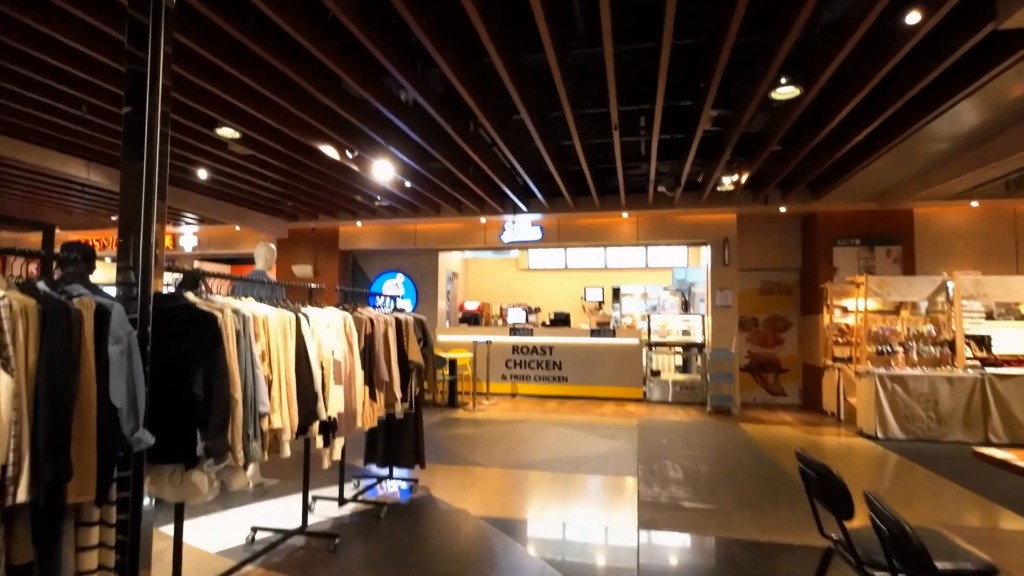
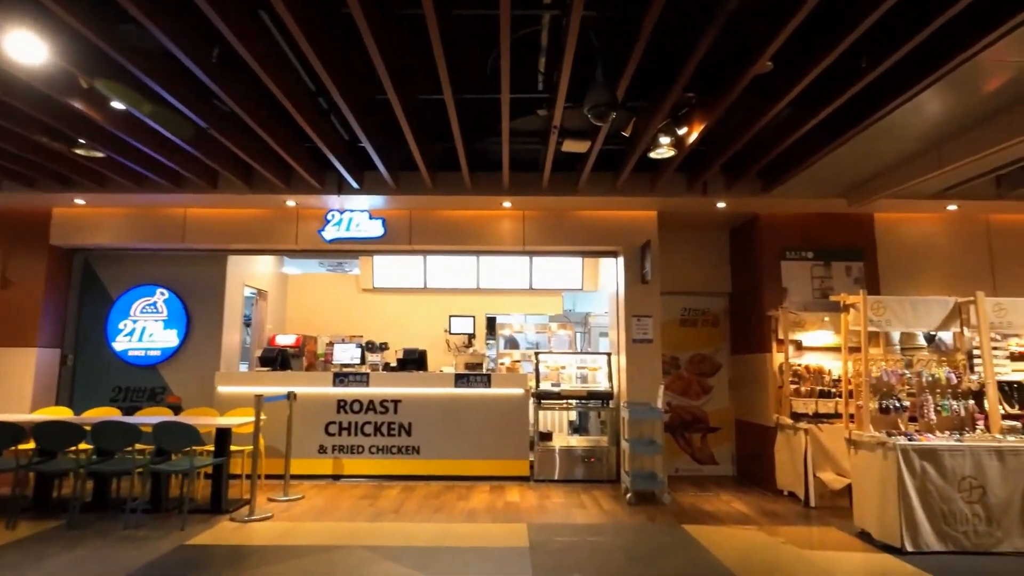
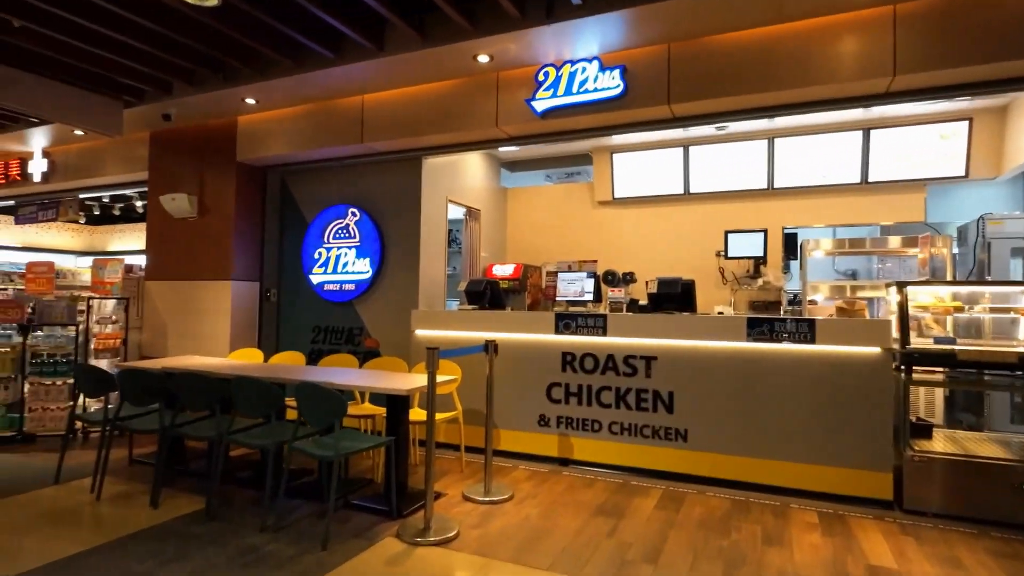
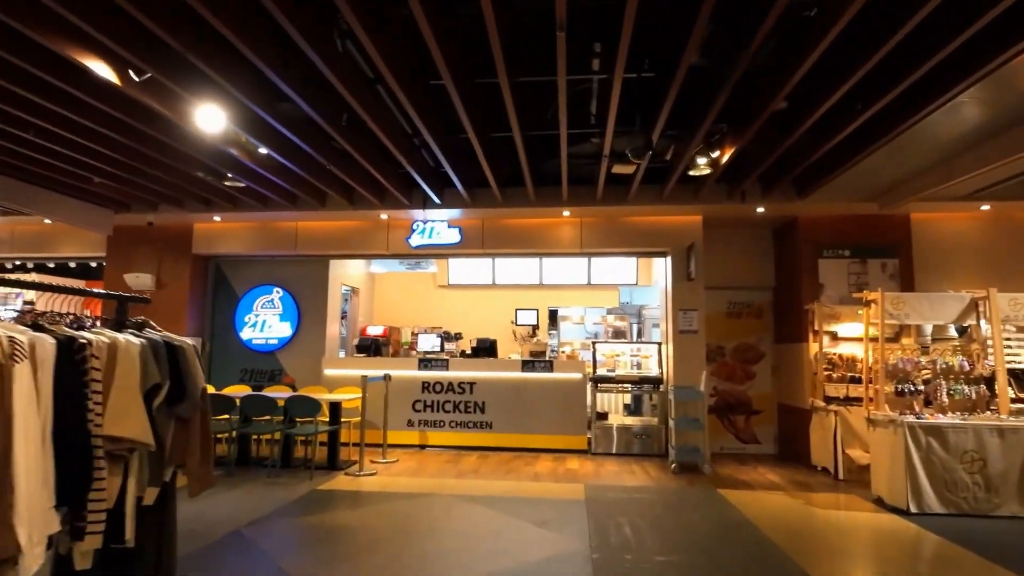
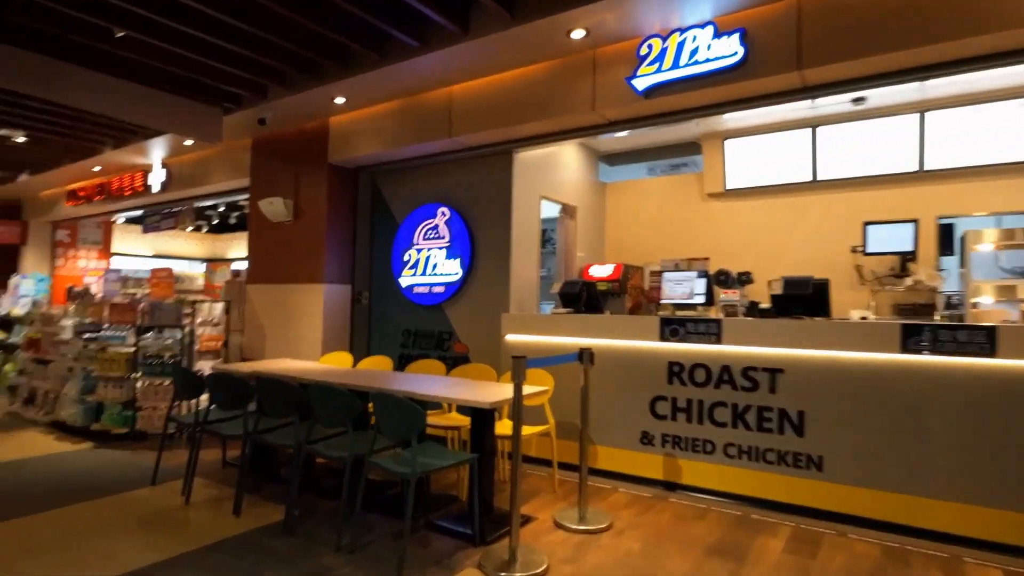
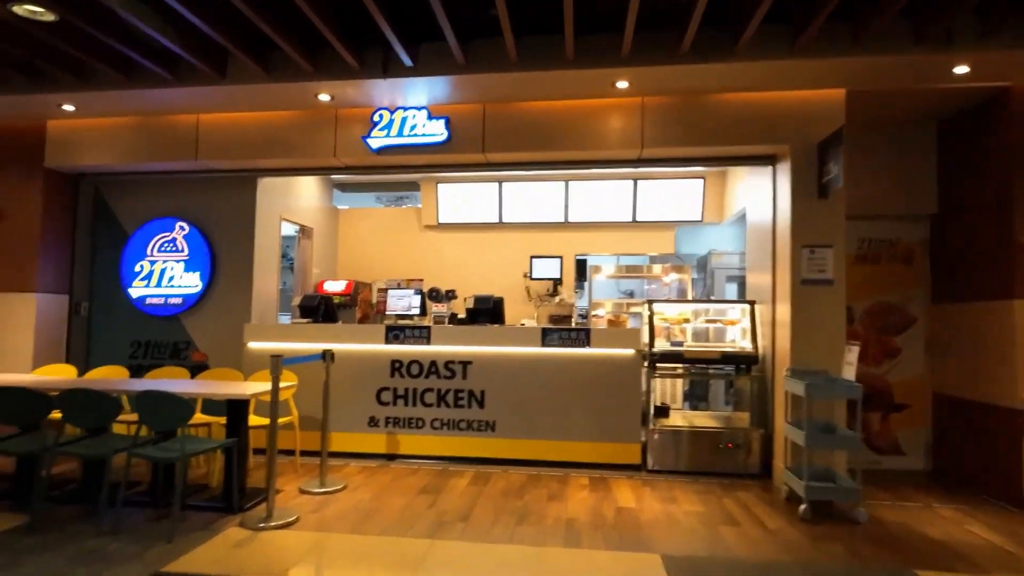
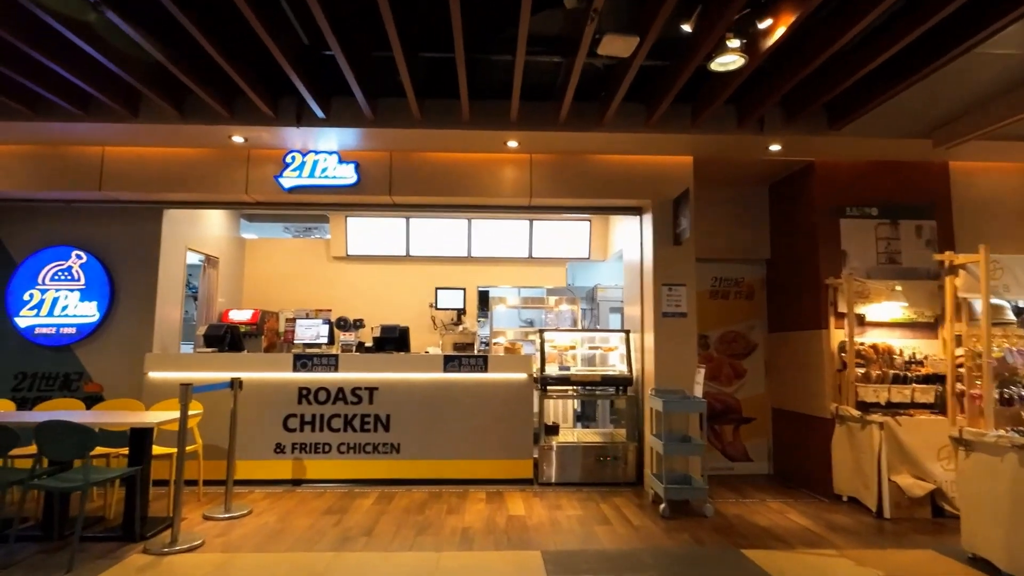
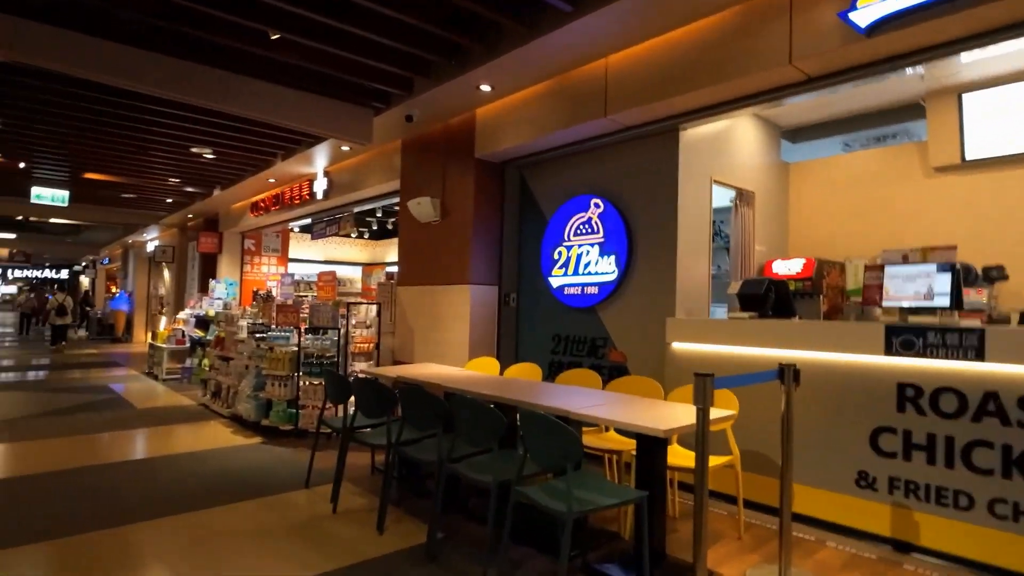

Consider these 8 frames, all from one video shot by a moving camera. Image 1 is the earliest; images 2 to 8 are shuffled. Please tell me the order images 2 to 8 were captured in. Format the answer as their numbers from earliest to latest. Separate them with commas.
4, 2, 7, 6, 3, 5, 8
